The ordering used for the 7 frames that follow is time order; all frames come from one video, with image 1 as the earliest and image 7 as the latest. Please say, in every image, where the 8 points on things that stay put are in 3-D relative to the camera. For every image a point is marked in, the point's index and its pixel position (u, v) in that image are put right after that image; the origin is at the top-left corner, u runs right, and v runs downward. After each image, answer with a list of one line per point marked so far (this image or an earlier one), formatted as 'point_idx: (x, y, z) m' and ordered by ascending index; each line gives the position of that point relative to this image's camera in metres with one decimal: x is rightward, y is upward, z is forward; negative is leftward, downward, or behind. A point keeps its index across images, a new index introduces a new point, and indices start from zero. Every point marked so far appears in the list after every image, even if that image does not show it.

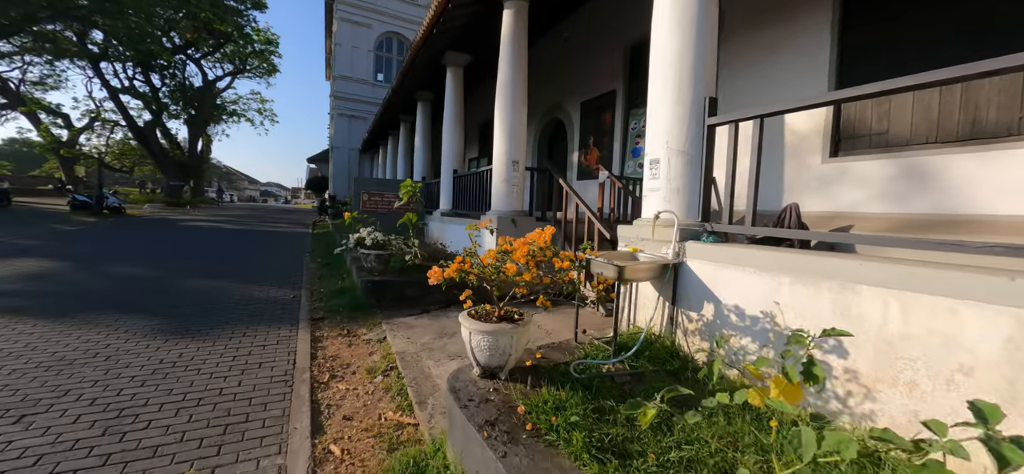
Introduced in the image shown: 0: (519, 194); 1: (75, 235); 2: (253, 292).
0: (+0.1, +0.6, +5.4) m
1: (-12.8, 0.0, +11.5) m
2: (-3.6, -0.8, +5.4) m
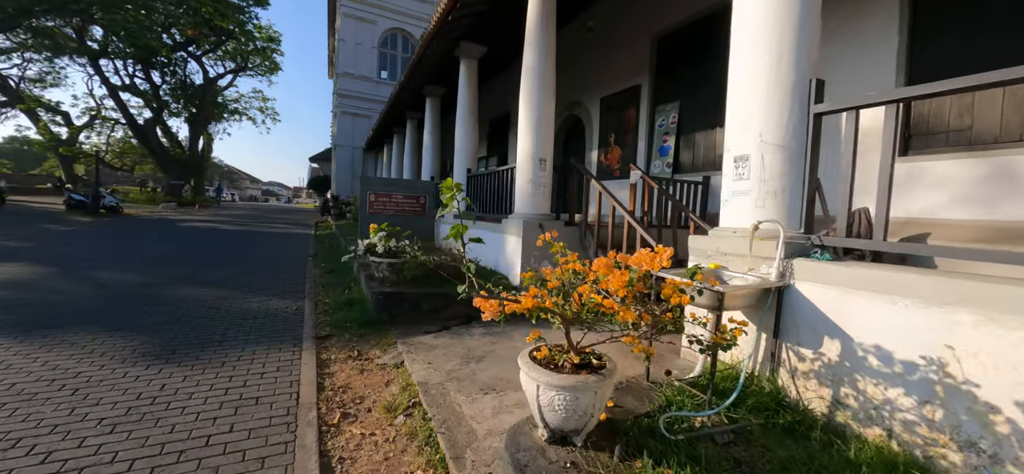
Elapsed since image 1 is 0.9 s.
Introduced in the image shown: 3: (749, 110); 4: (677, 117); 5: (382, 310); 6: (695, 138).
0: (+0.4, +0.5, +4.8) m
1: (-12.5, 0.0, +11.0) m
2: (-3.2, -0.8, +4.9) m
3: (+1.4, +0.8, +2.3) m
4: (+2.9, +2.1, +7.0) m
5: (-1.4, -0.8, +4.1) m
6: (+3.1, +1.7, +6.7) m
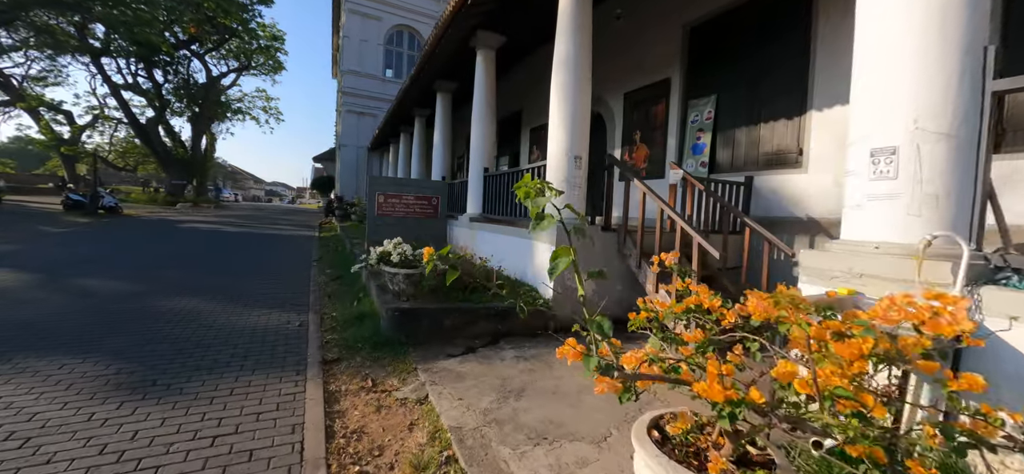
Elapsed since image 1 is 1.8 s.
0: (+0.8, +0.4, +4.3) m
1: (-12.1, 0.0, +10.6) m
2: (-2.9, -0.9, +4.3) m
3: (+1.7, +0.7, +1.8) m
4: (+3.3, +2.0, +6.4) m
5: (-1.1, -0.8, +3.6) m
6: (+3.5, +1.6, +6.1) m
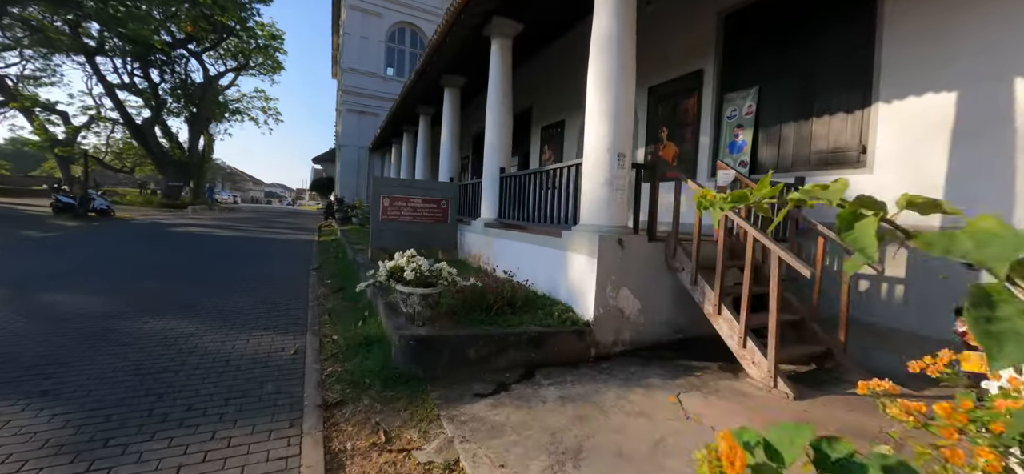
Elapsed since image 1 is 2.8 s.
0: (+1.1, +0.3, +3.7) m
1: (-11.8, -0.2, +9.9) m
2: (-2.6, -1.0, +3.7) m
3: (+2.0, +0.6, +1.2) m
4: (+3.6, +1.9, +5.8) m
5: (-0.8, -0.9, +3.0) m
6: (+3.8, +1.5, +5.5) m
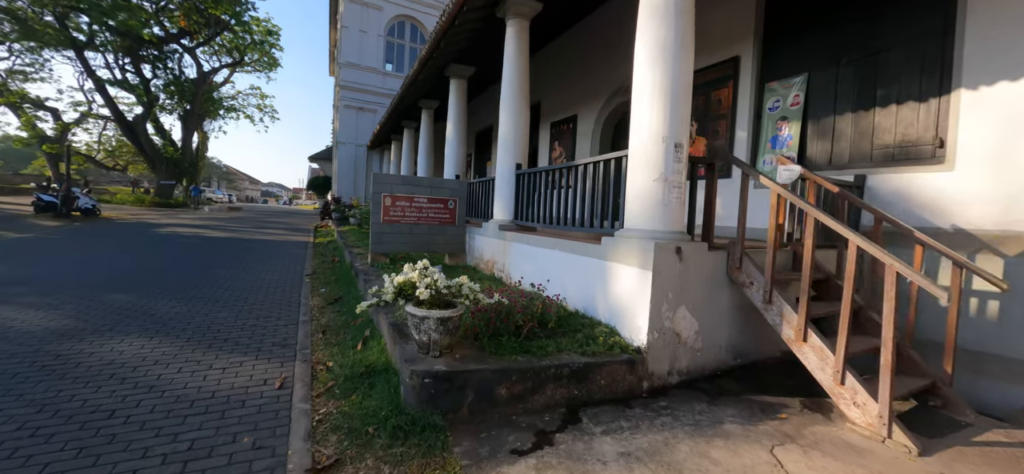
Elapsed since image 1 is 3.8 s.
0: (+1.3, +0.3, +3.0) m
1: (-11.6, -0.2, +9.2) m
2: (-2.4, -1.0, +3.1) m
3: (+2.3, +0.5, +0.6) m
4: (+3.8, +1.9, +5.2) m
5: (-0.5, -1.0, +2.3) m
6: (+4.0, +1.4, +4.9) m
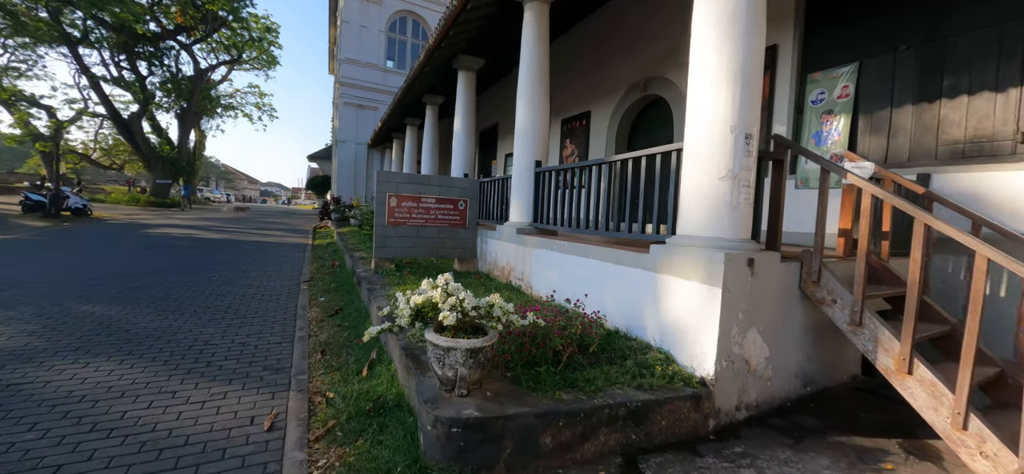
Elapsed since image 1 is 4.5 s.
0: (+1.5, +0.2, +2.5) m
1: (-11.4, -0.2, +8.7) m
2: (-2.1, -1.1, +2.6) m
3: (+2.6, +0.5, +0.1) m
4: (+4.1, +1.8, +4.7) m
5: (-0.3, -1.0, +1.8) m
6: (+4.2, +1.4, +4.4) m
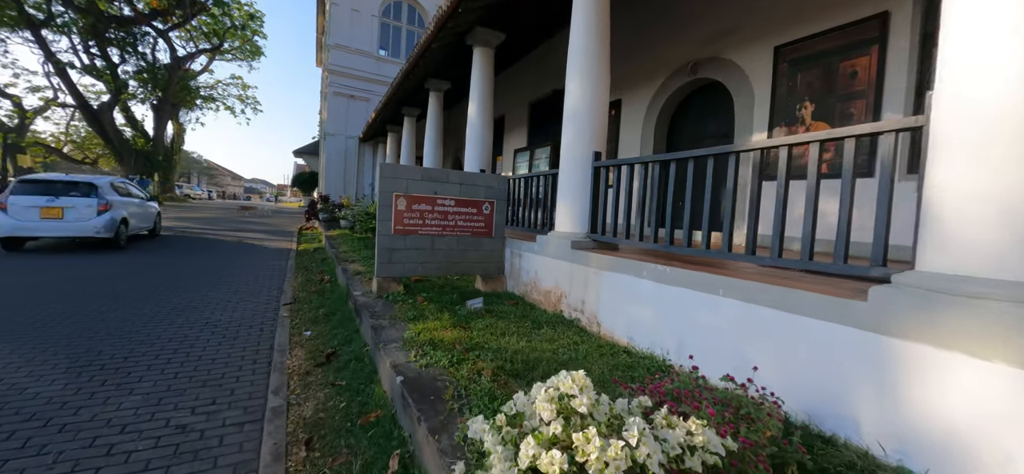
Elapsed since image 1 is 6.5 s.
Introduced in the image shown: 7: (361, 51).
0: (+2.1, +0.1, +1.4) m
1: (-11.0, -0.3, +7.2) m
2: (-1.6, -1.2, +1.3) m
3: (+3.2, +0.3, -1.0) m
4: (+4.5, +1.6, +3.6) m
5: (+0.3, -1.2, +0.7) m
6: (+4.7, +1.2, +3.4) m
7: (-7.2, +8.8, +18.5) m
